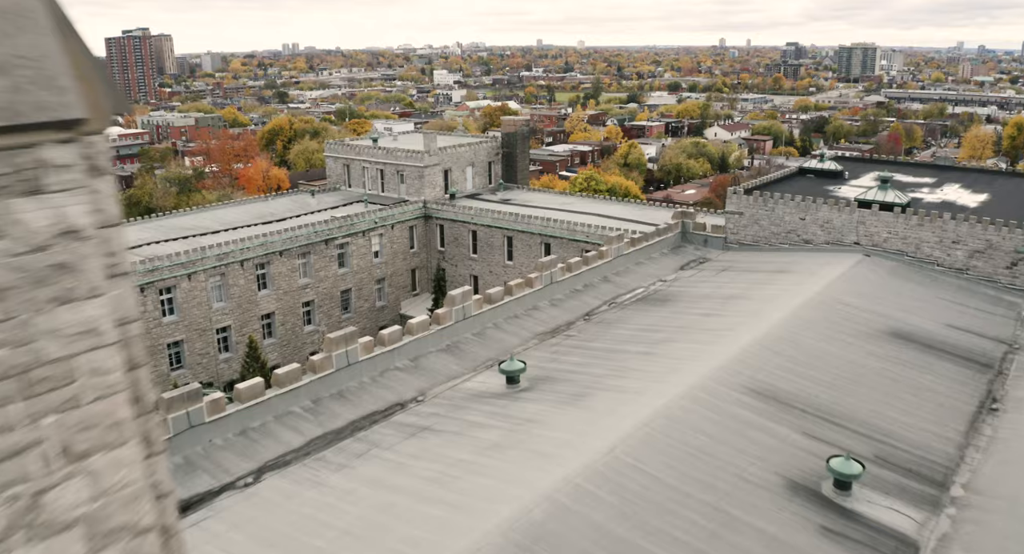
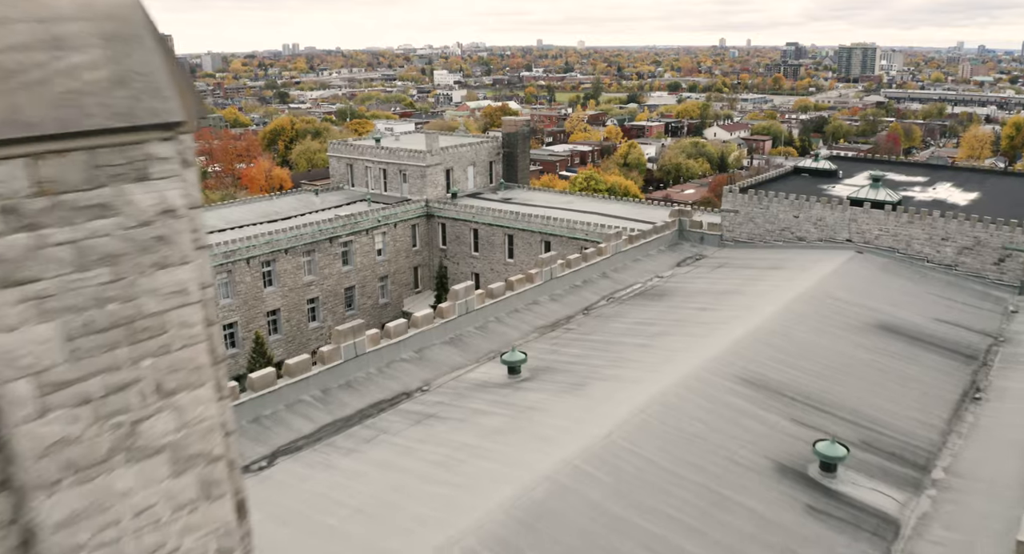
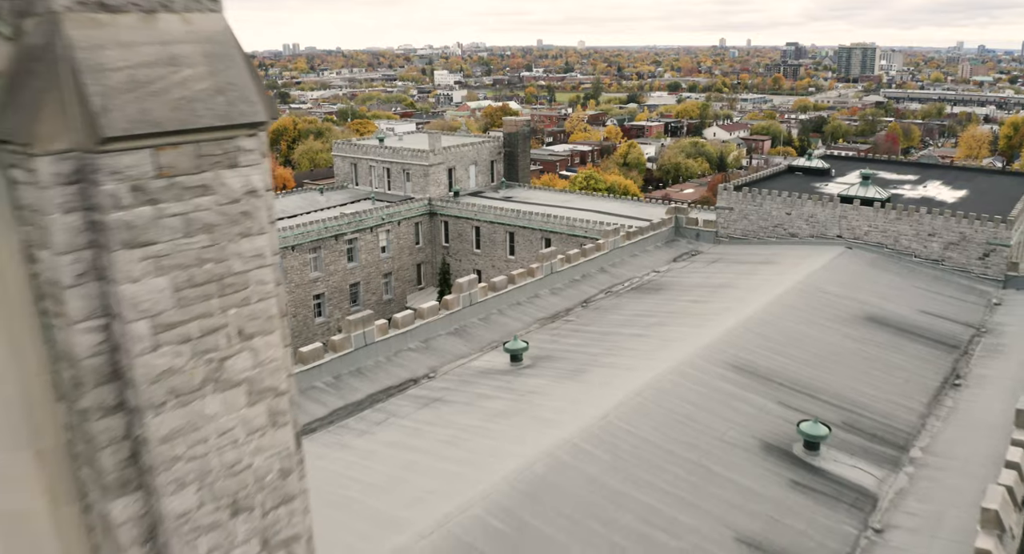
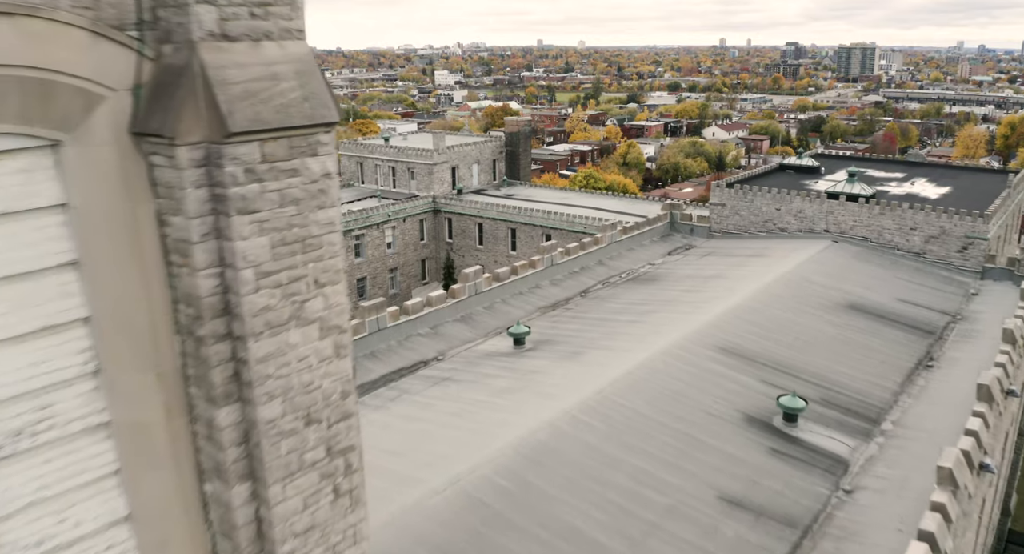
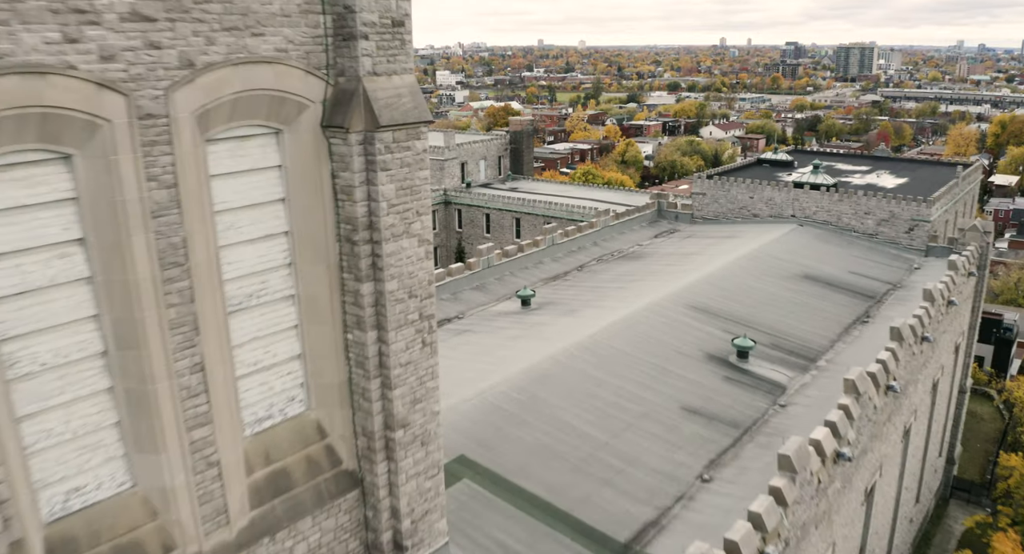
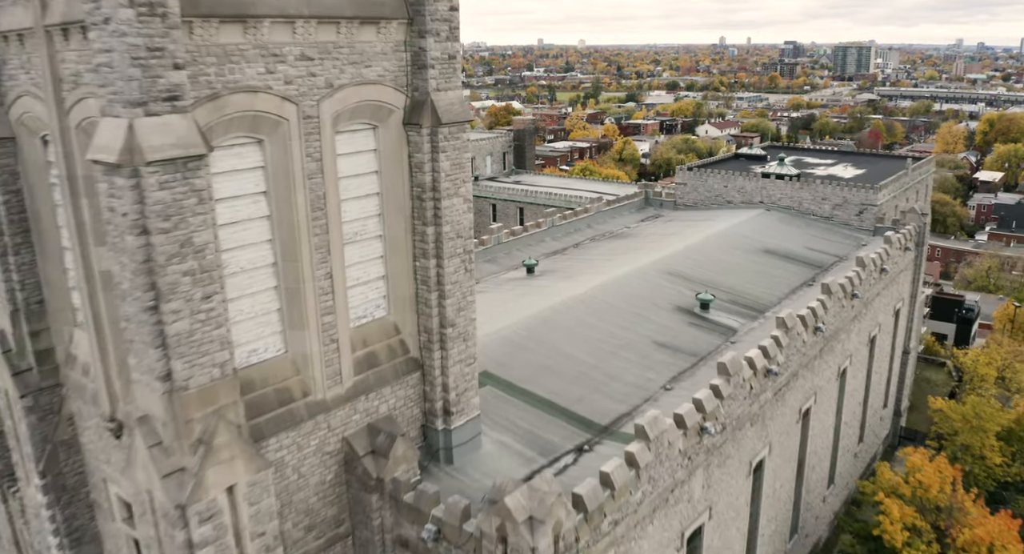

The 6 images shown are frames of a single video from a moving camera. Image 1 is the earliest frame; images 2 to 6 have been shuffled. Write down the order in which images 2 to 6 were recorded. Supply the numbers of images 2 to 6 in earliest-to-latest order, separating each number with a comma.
2, 3, 4, 5, 6
